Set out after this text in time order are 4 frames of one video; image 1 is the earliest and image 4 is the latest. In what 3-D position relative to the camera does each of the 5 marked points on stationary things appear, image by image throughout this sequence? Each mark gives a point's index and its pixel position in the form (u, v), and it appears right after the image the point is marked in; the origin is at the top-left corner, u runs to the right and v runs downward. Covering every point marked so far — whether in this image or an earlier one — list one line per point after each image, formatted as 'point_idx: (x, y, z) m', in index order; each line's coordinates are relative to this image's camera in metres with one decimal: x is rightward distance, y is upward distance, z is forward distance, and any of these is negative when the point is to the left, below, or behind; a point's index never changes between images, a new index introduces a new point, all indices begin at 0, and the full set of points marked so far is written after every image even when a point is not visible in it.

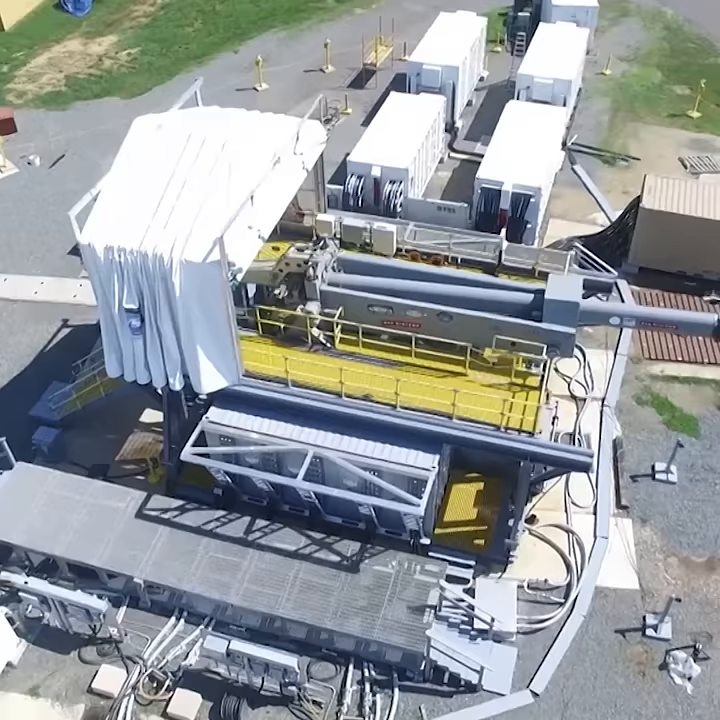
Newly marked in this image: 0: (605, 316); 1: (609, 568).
0: (+5.3, +1.0, +18.6) m
1: (+5.7, -4.8, +19.8) m
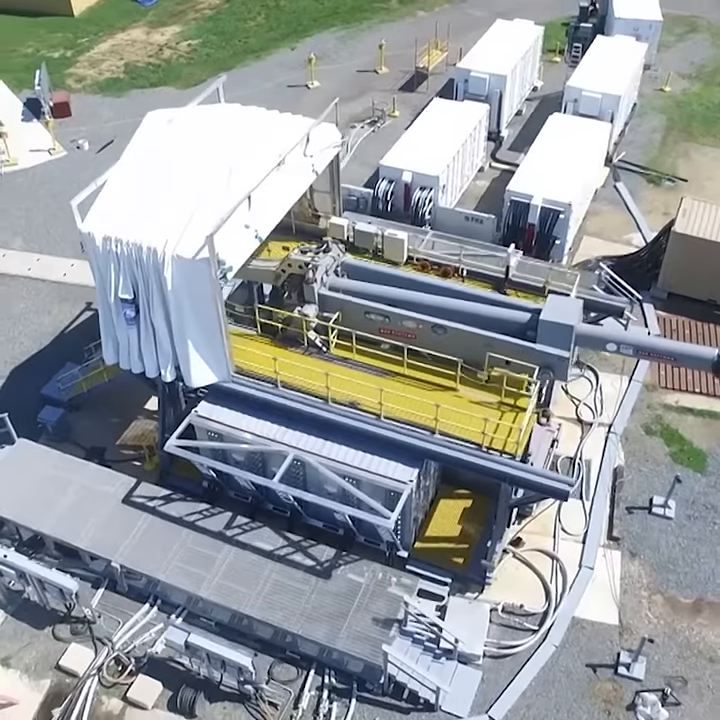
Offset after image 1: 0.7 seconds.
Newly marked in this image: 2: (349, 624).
0: (+5.0, +0.4, +18.1) m
1: (+5.1, -5.3, +19.4) m
2: (-0.2, -5.4, +18.0) m
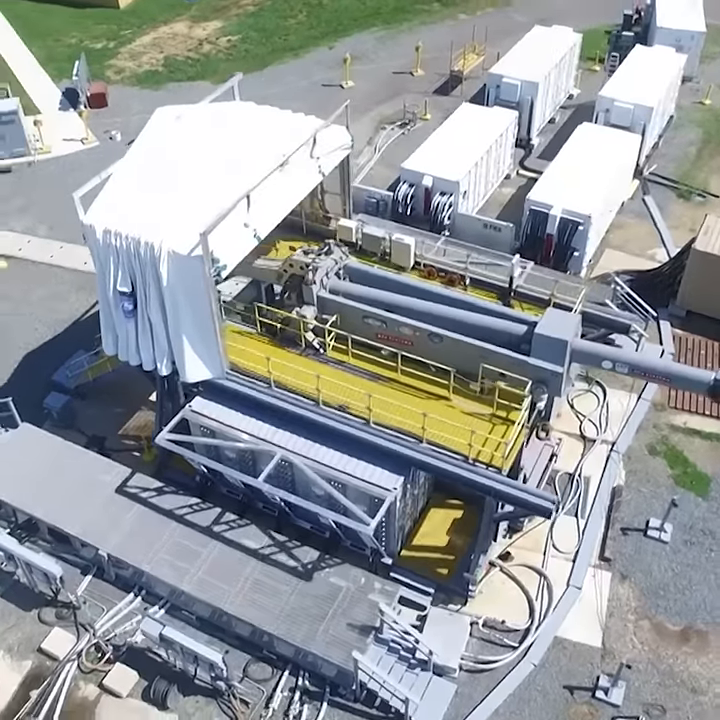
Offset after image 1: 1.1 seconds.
0: (+4.9, 0.0, +17.8) m
1: (+4.7, -5.7, +19.0) m
2: (-0.7, -5.5, +17.9) m
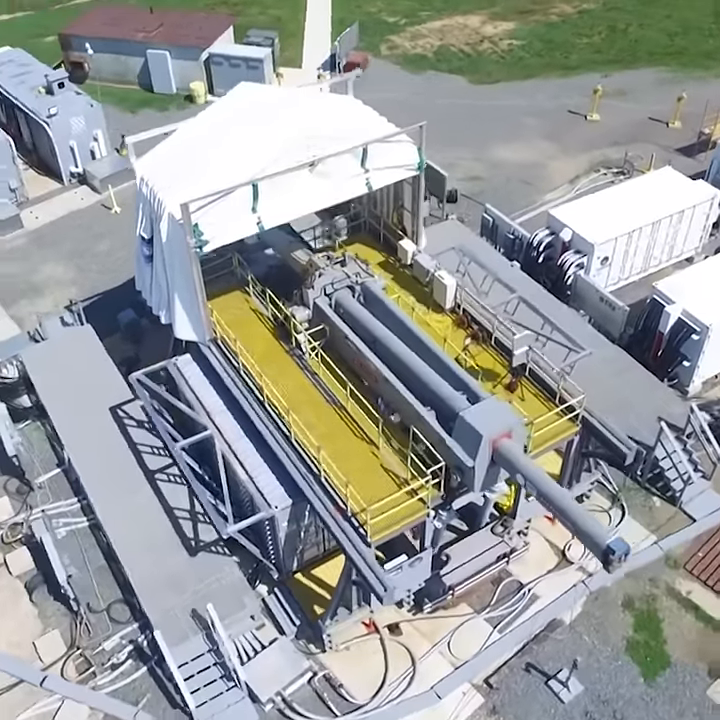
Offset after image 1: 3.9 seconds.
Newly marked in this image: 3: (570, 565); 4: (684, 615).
0: (+2.8, -2.0, +15.9) m
1: (+1.0, -7.3, +17.5) m
2: (-3.9, -5.1, +18.5) m
3: (+4.8, -4.7, +20.0) m
4: (+7.1, -5.6, +19.2) m
